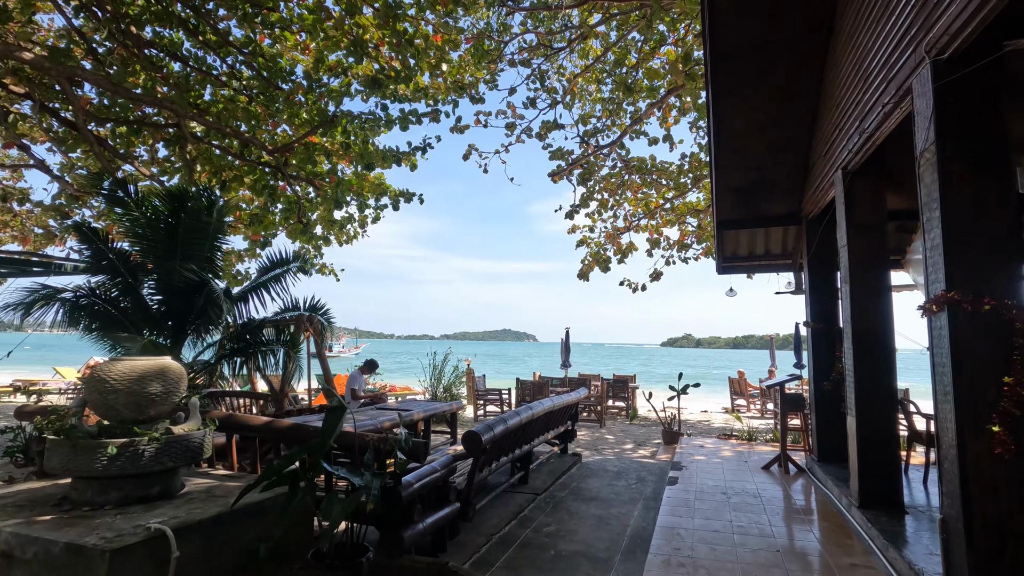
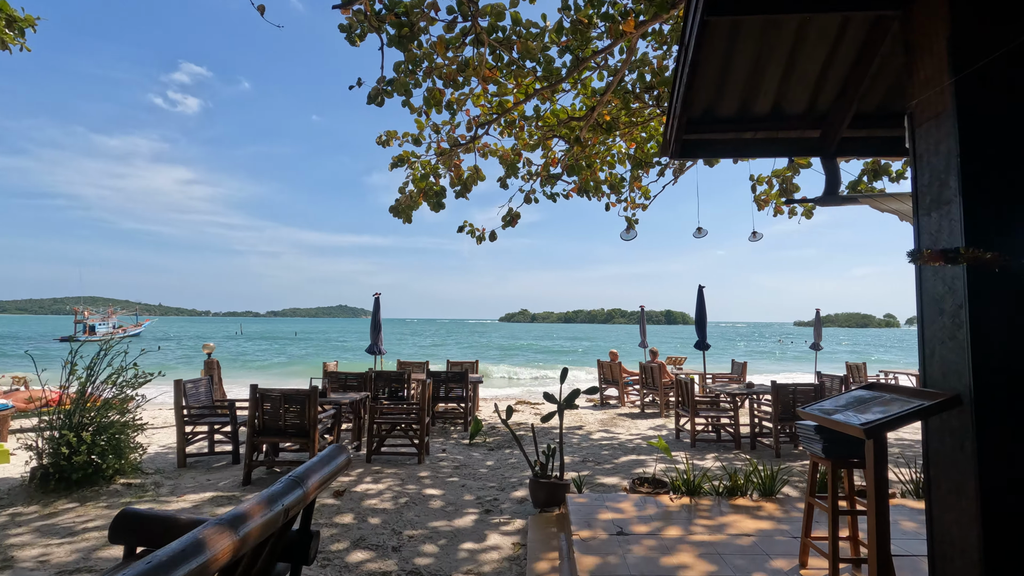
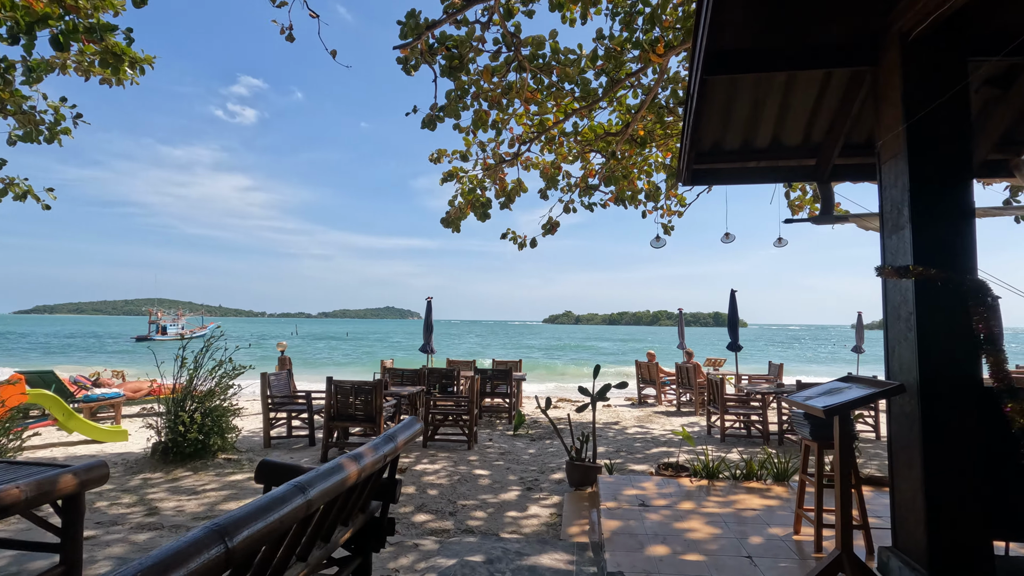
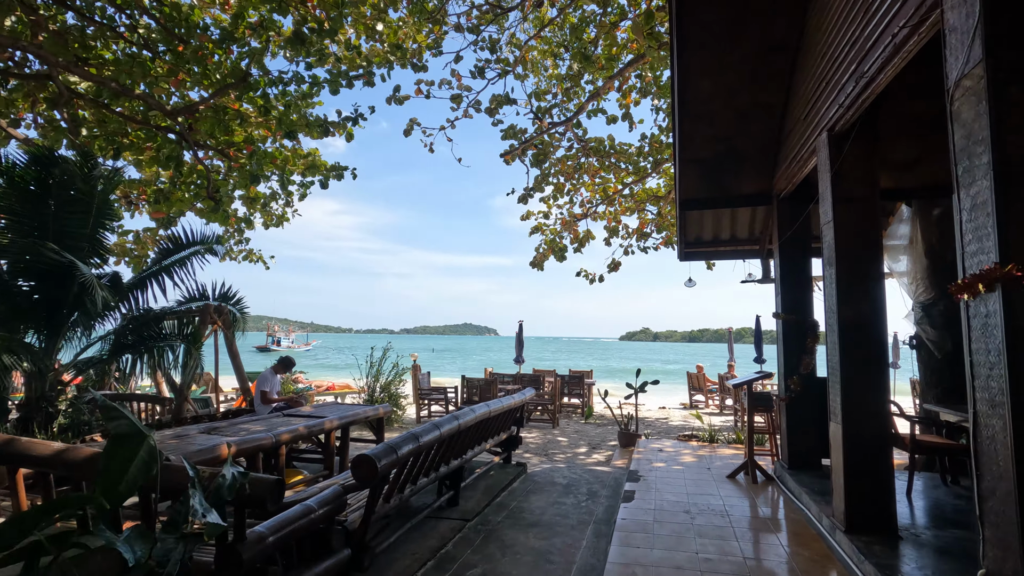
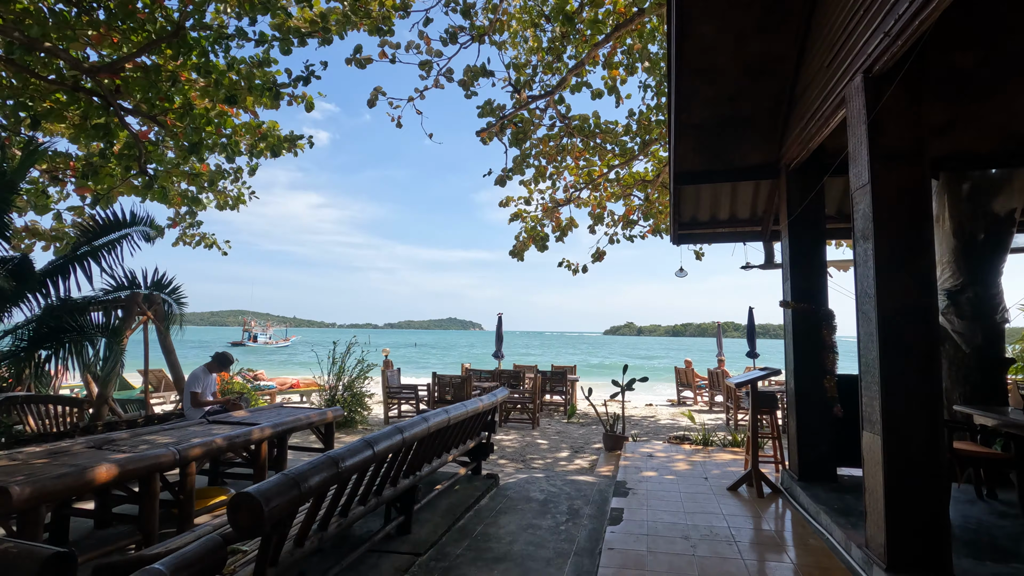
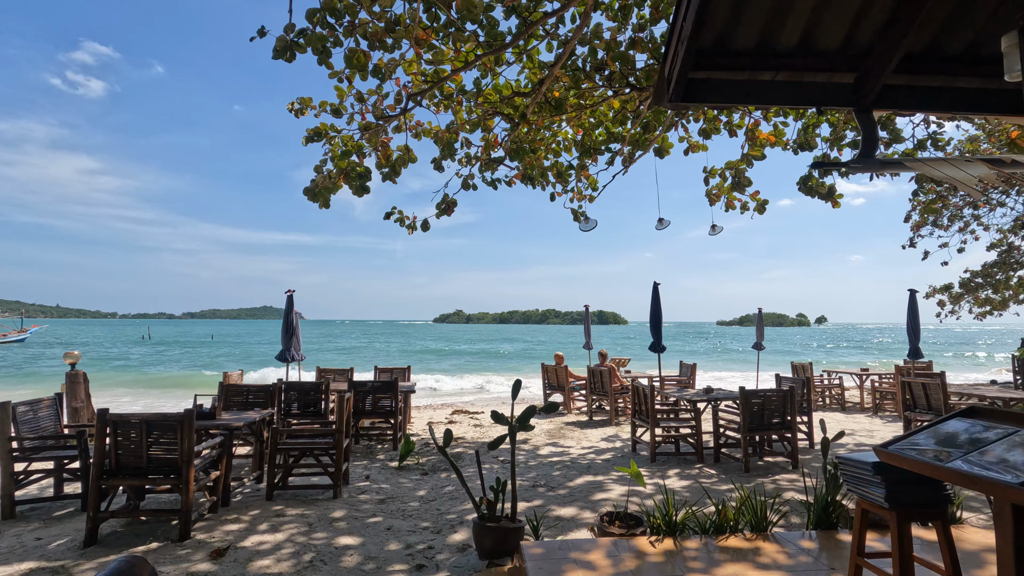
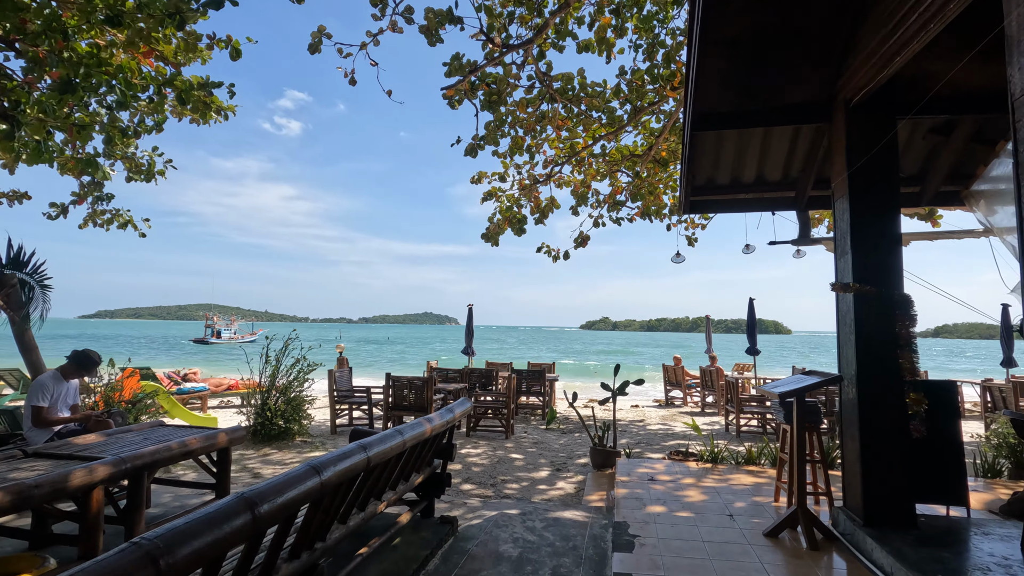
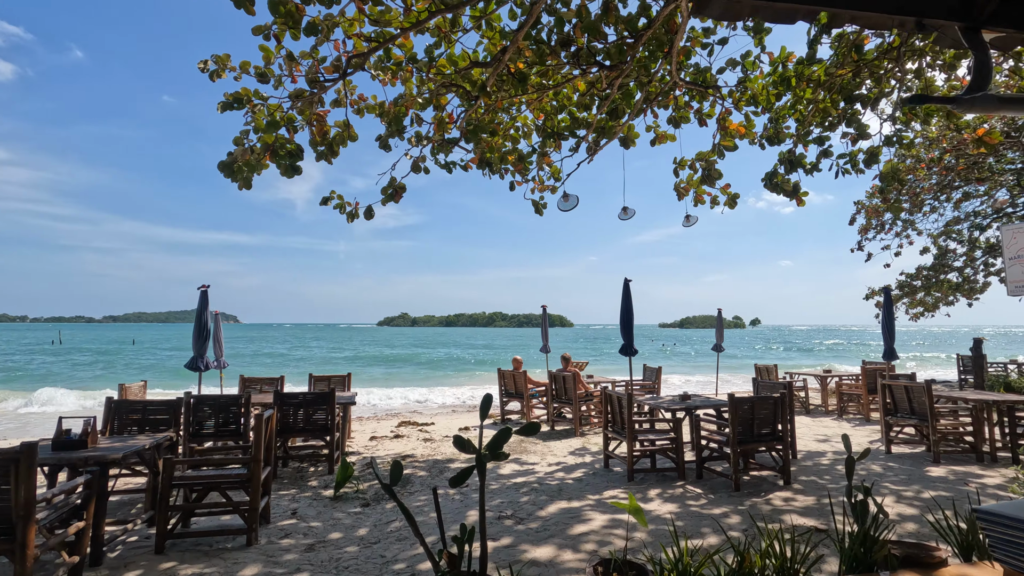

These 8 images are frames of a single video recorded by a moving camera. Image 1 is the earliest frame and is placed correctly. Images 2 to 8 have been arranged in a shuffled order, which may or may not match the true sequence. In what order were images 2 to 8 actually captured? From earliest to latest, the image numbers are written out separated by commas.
4, 5, 7, 3, 2, 6, 8
